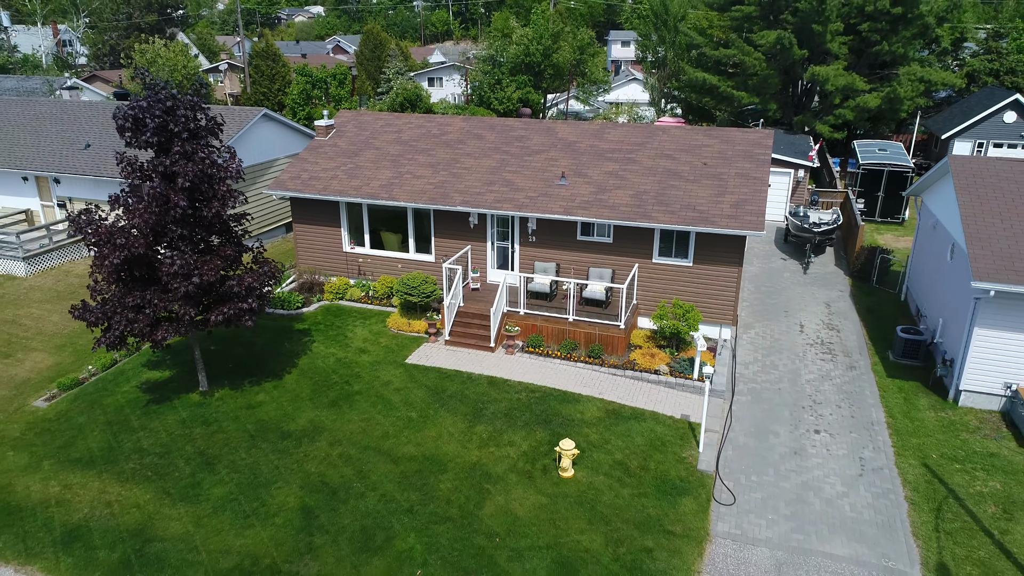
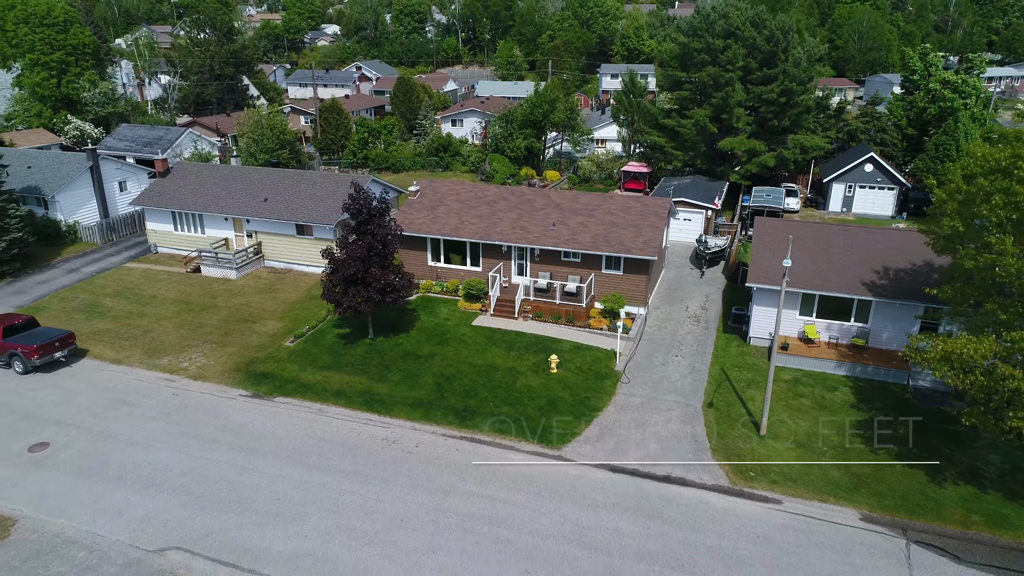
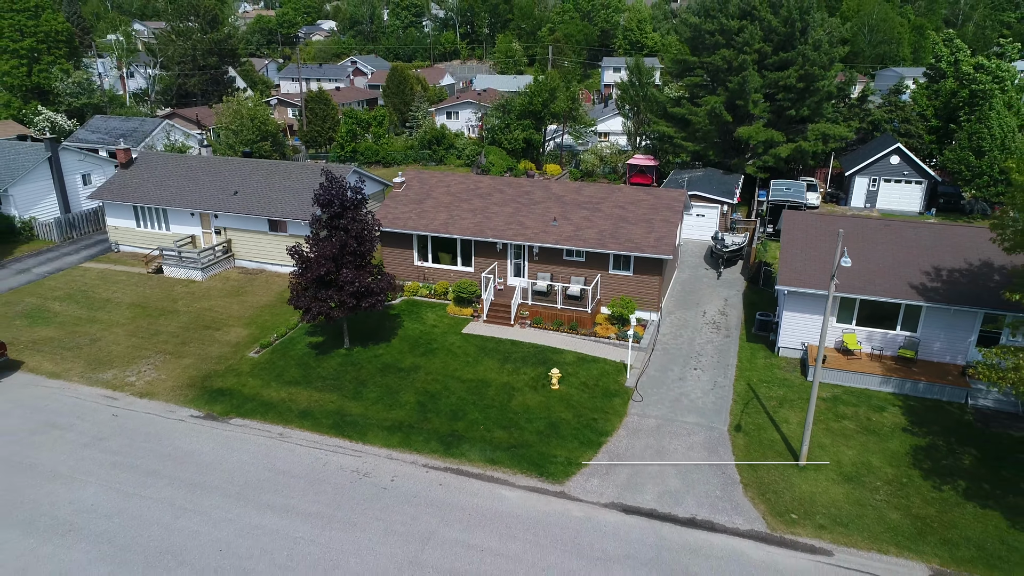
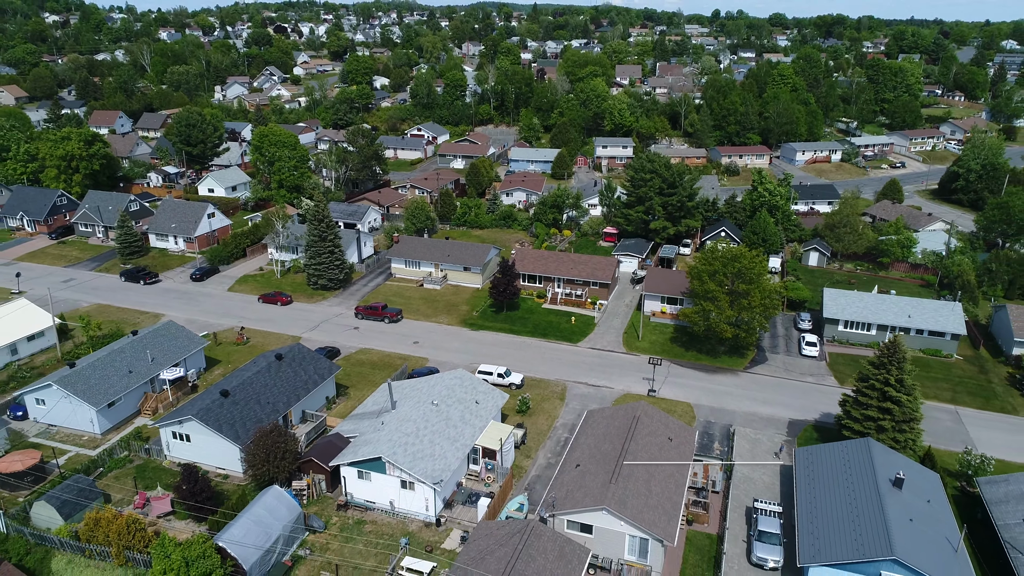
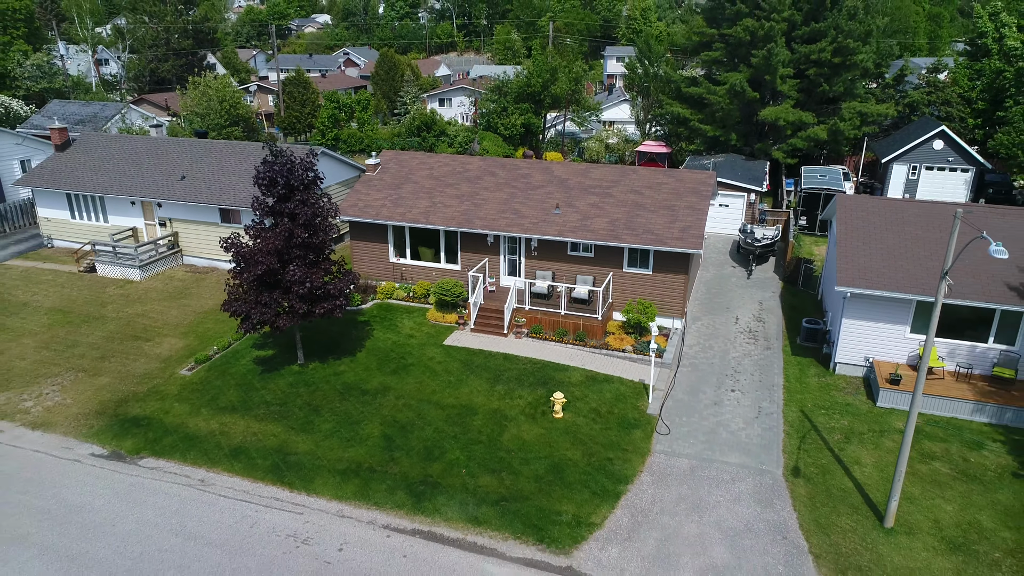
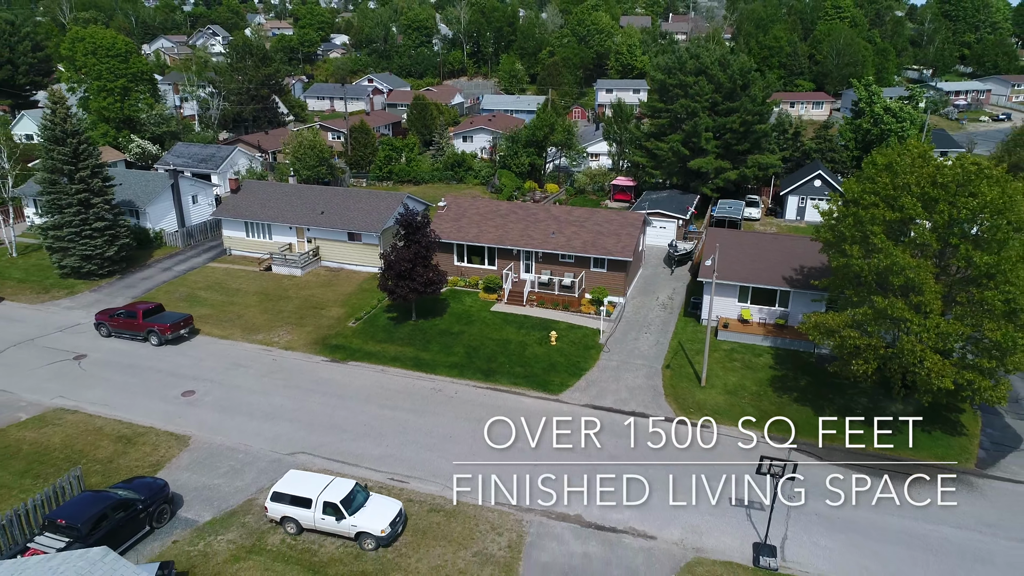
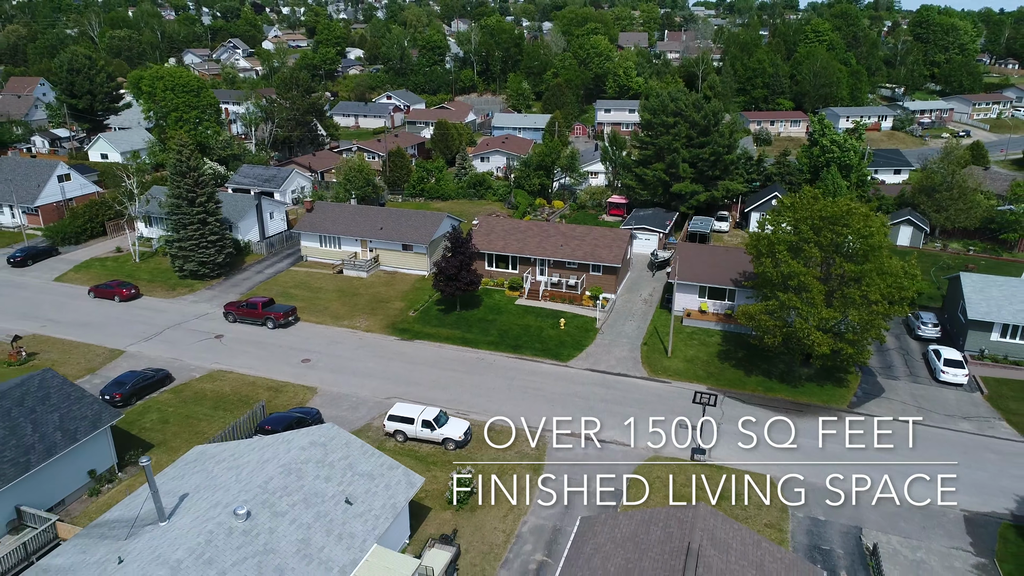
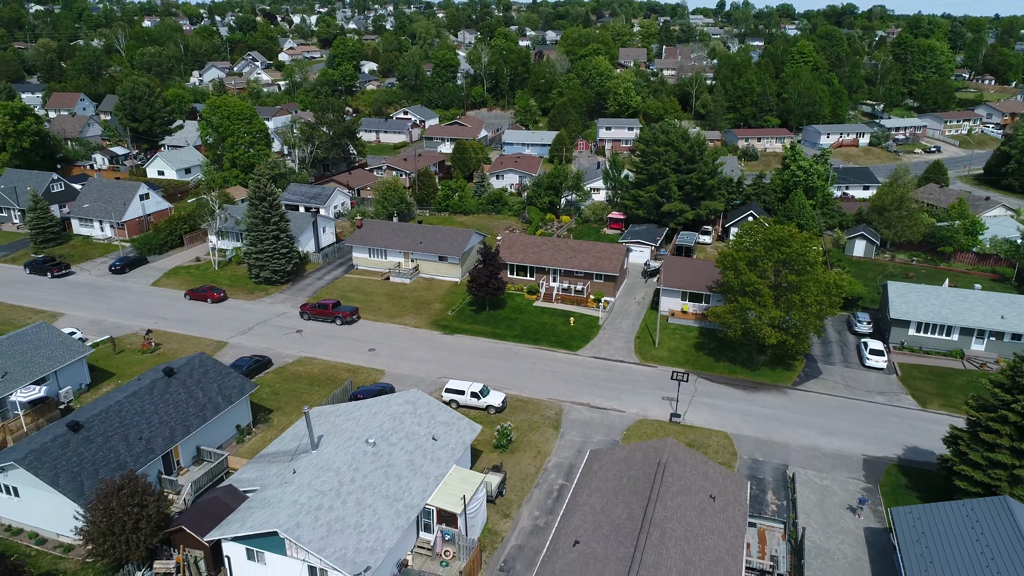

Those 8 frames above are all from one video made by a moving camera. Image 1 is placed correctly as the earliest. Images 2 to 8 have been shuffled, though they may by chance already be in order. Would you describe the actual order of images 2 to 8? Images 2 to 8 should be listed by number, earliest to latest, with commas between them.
5, 3, 2, 6, 7, 8, 4
